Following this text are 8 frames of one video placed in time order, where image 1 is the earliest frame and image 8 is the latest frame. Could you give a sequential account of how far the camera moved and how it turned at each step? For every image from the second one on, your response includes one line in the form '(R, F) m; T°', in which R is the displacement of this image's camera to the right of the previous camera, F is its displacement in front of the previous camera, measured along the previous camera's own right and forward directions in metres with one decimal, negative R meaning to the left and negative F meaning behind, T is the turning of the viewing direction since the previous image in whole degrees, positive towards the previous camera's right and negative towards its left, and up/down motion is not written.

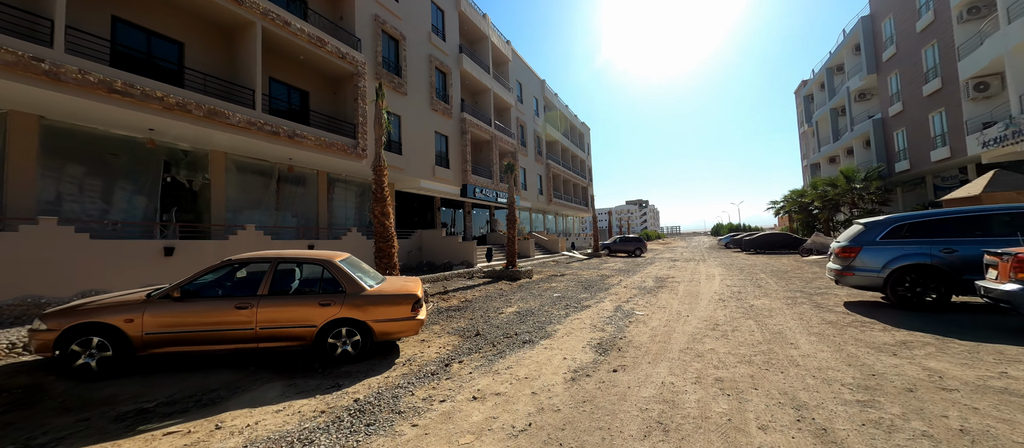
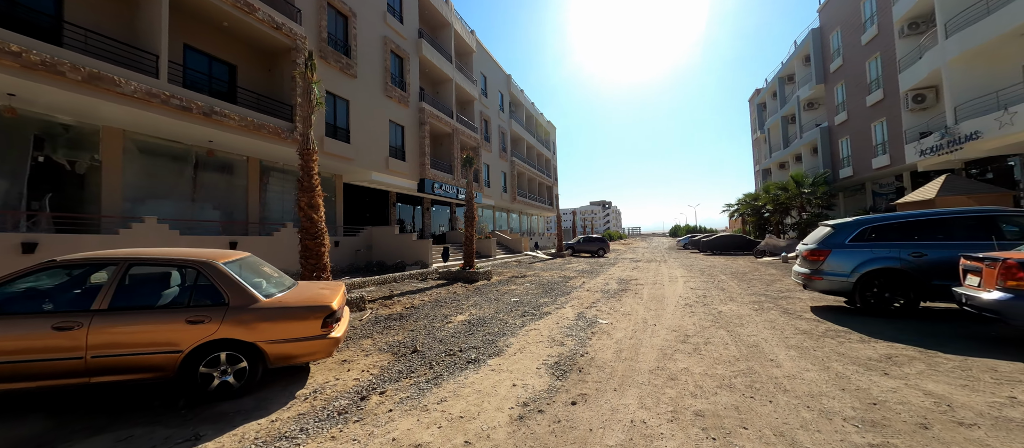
(+0.3, +1.0) m; +6°
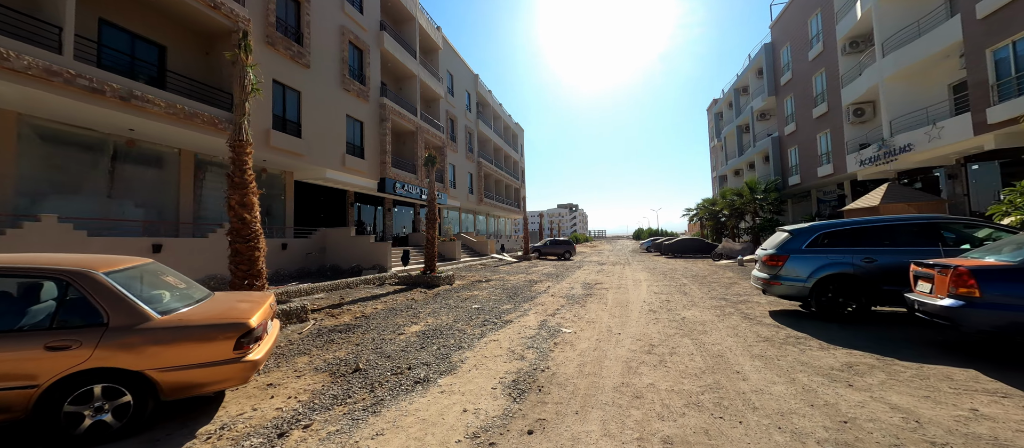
(+0.2, +0.5) m; +5°
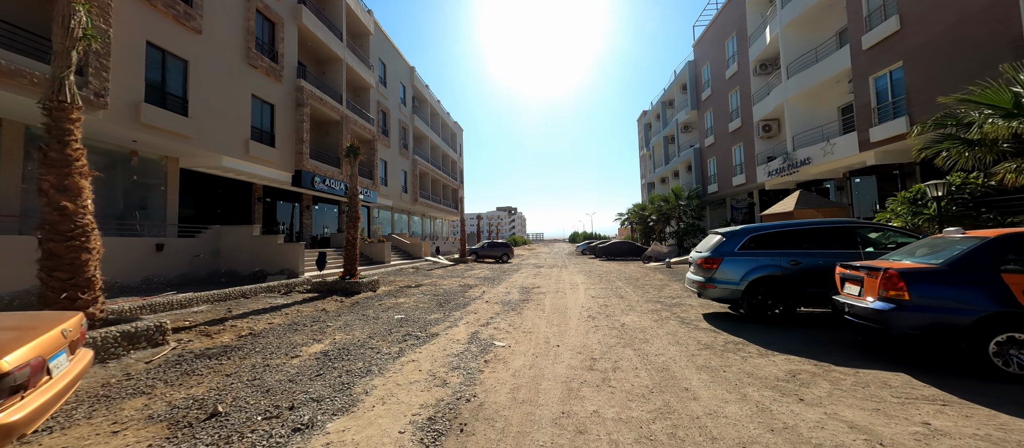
(+0.2, +0.8) m; +10°
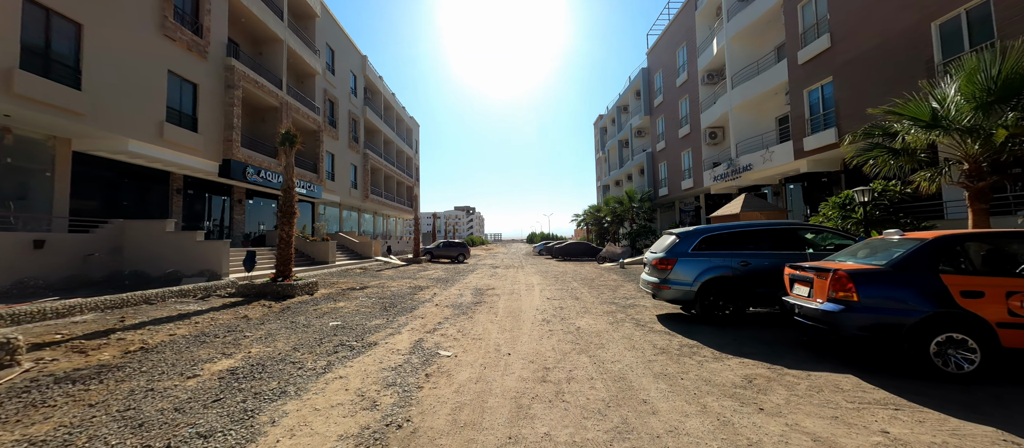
(+0.1, +0.5) m; +7°
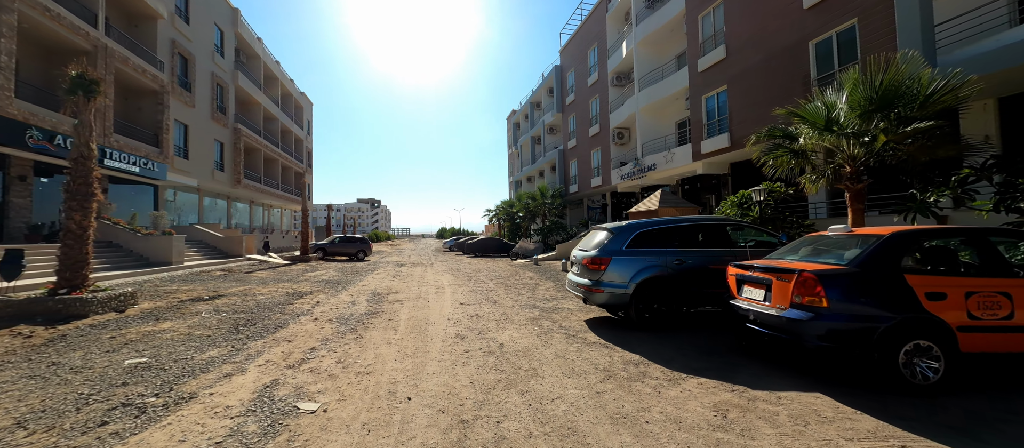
(+0.1, +1.3) m; +15°
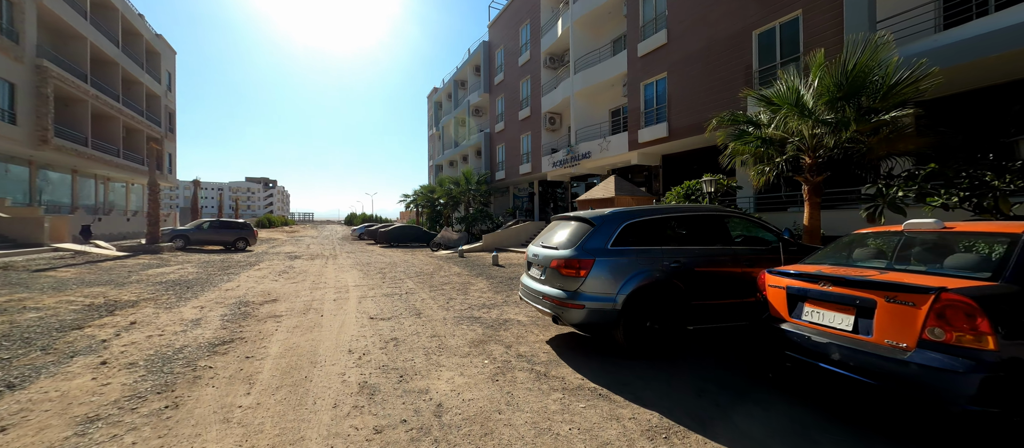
(-0.2, +1.8) m; +14°
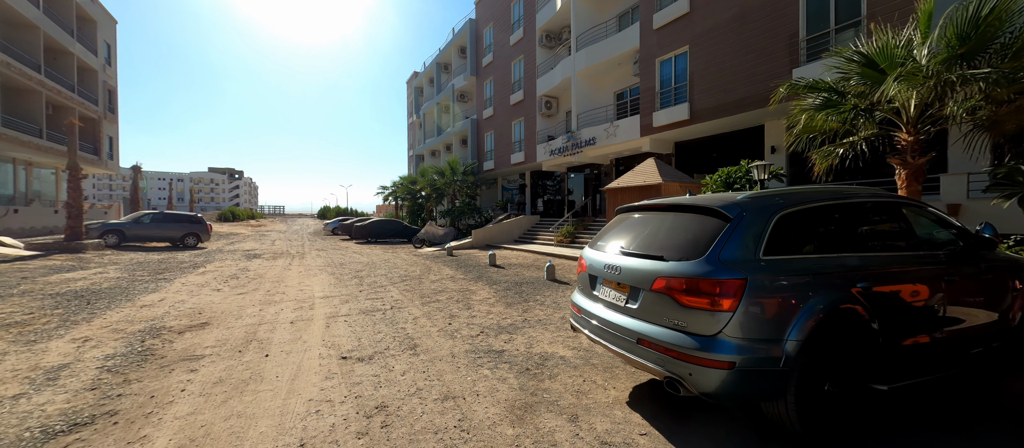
(-0.7, +1.8) m; +4°
